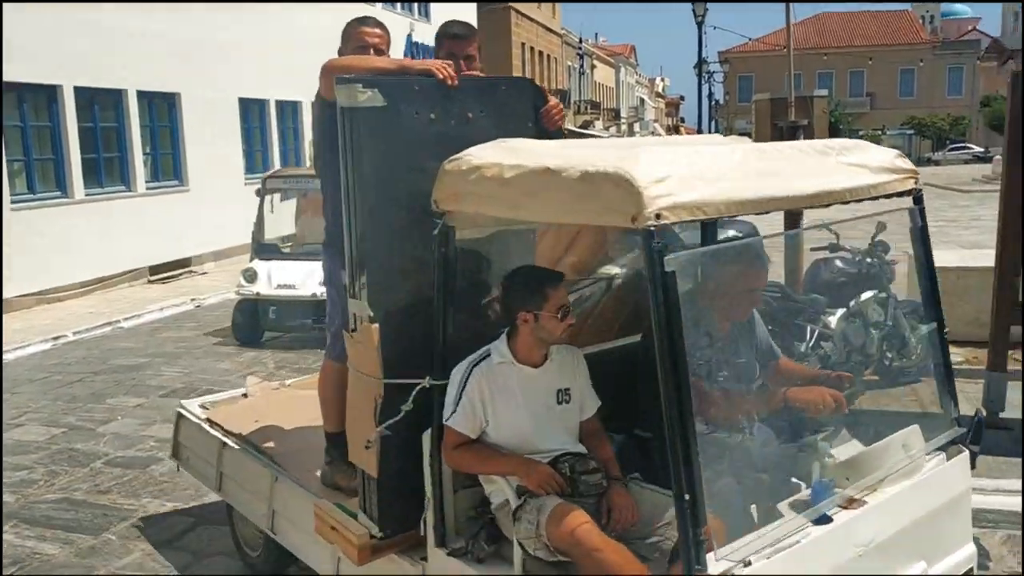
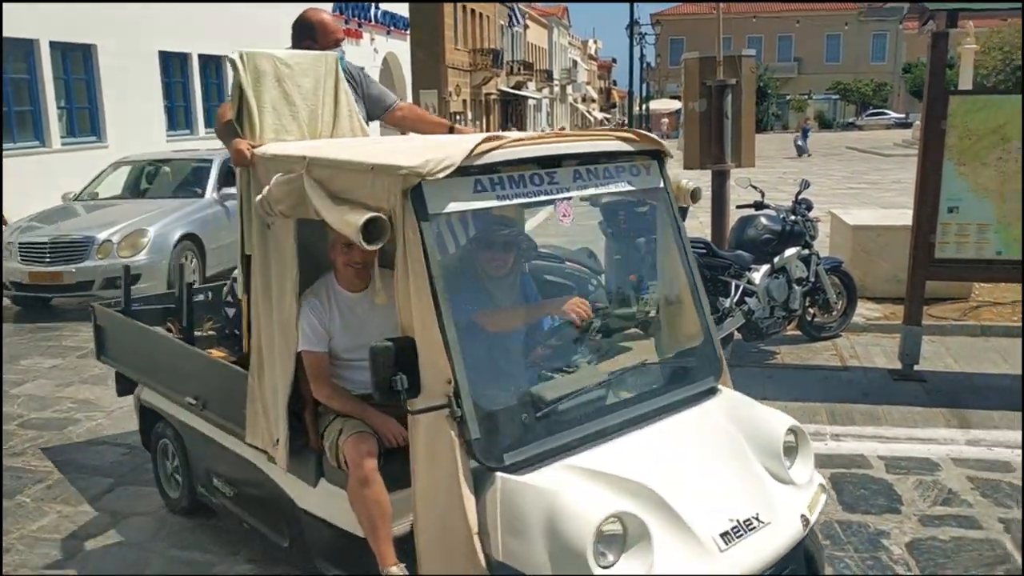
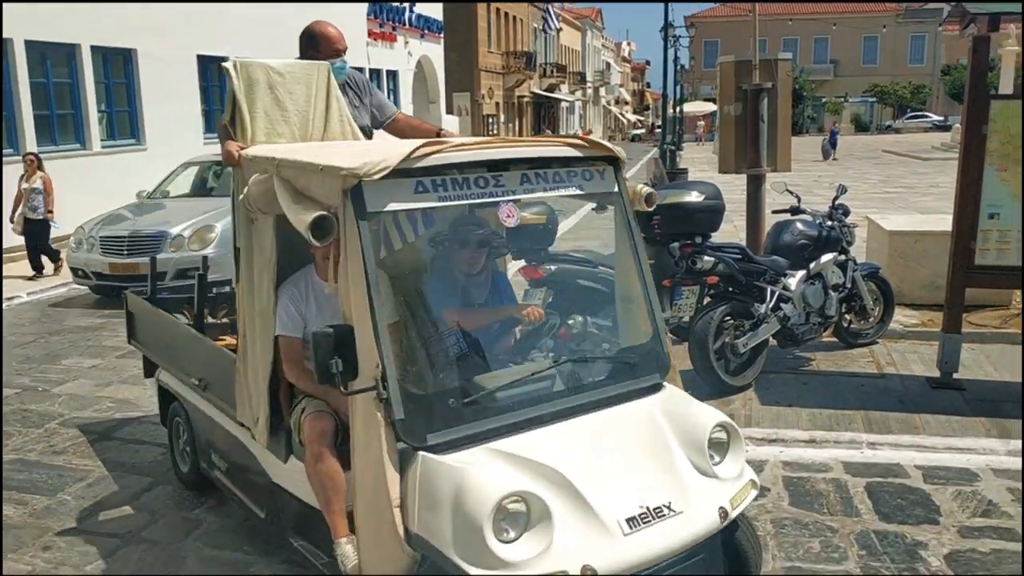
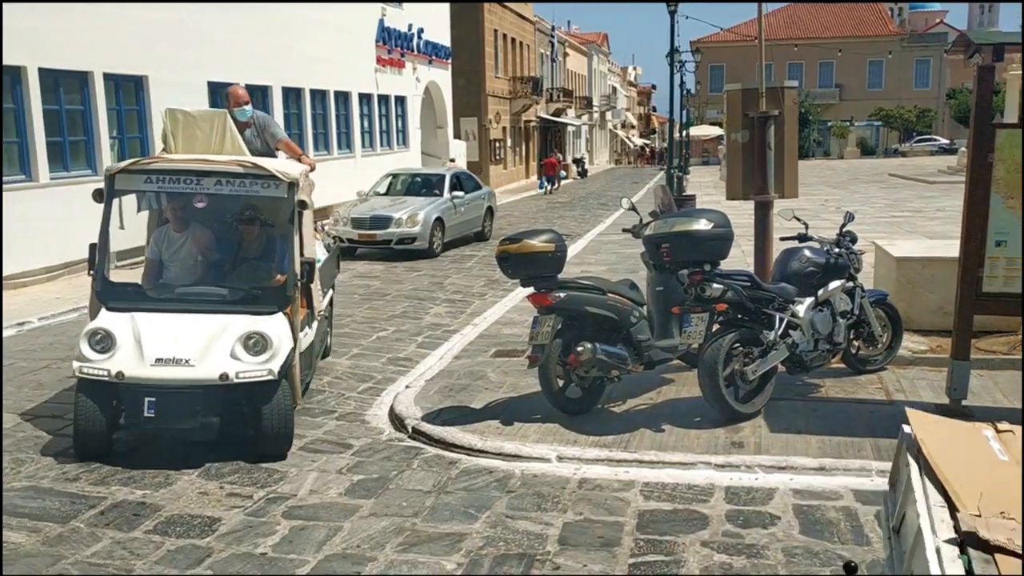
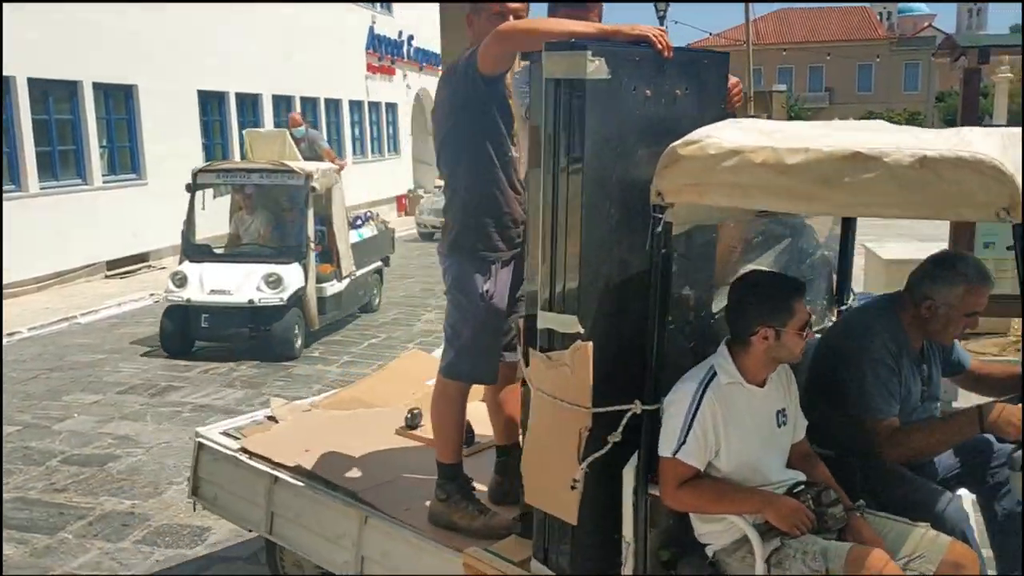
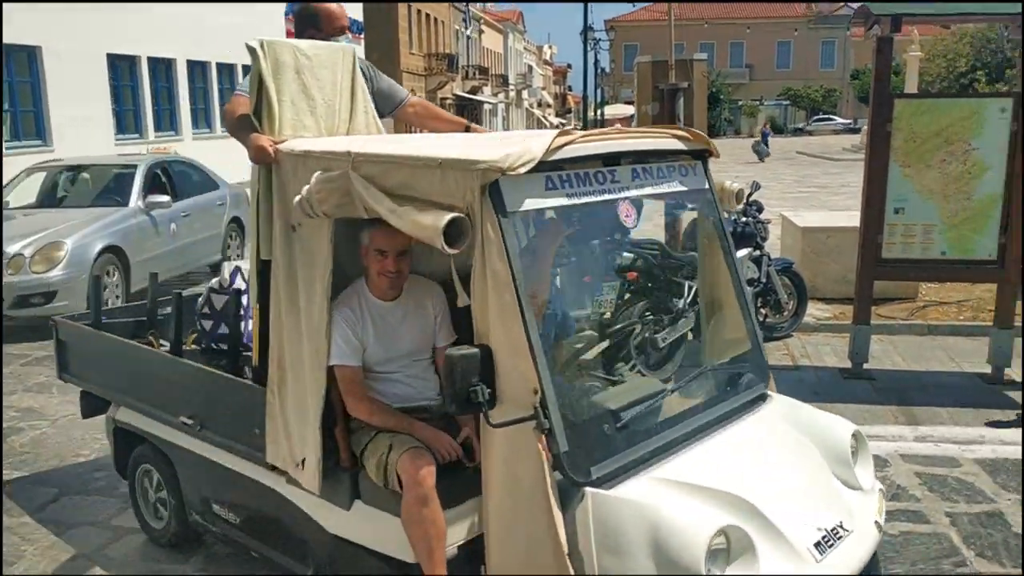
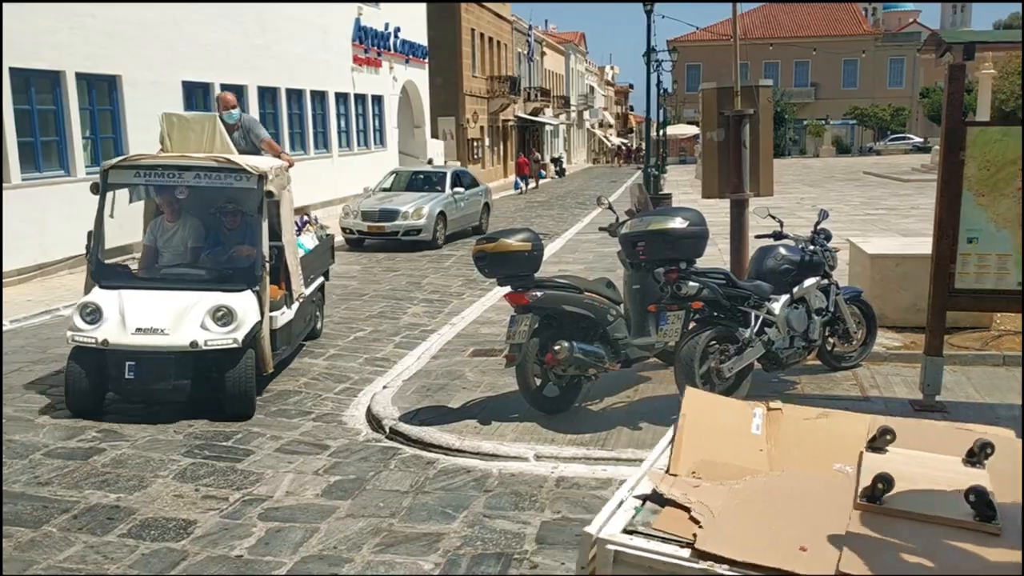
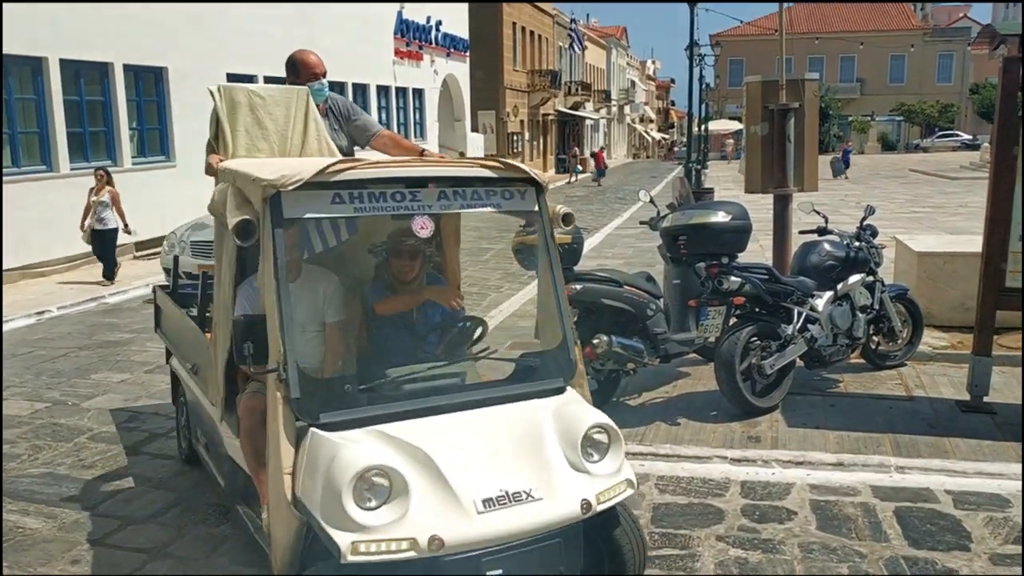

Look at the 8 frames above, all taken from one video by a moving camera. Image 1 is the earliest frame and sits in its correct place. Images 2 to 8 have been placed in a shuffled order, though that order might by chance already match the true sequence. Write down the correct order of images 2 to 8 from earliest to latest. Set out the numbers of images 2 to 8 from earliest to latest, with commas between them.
5, 7, 4, 8, 3, 2, 6
